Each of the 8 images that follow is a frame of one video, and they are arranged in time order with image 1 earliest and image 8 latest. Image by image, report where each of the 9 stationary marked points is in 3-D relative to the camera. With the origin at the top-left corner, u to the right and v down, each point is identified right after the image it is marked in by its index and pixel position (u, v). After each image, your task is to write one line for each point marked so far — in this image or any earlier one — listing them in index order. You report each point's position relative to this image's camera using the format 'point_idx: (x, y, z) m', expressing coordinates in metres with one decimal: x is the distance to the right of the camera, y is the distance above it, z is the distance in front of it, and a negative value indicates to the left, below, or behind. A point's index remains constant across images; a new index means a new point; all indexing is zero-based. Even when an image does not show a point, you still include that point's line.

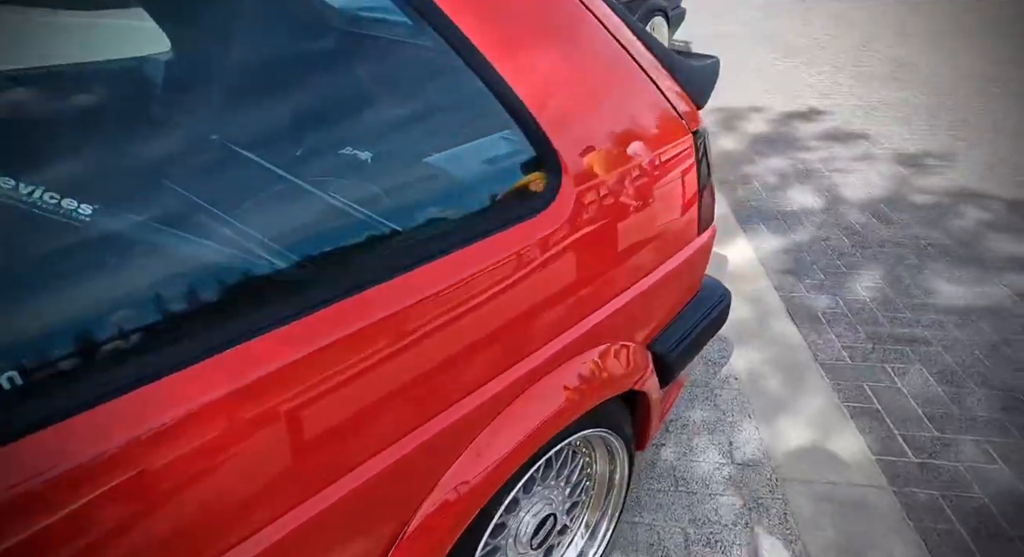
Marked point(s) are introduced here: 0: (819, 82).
0: (+2.8, +1.8, +5.5) m
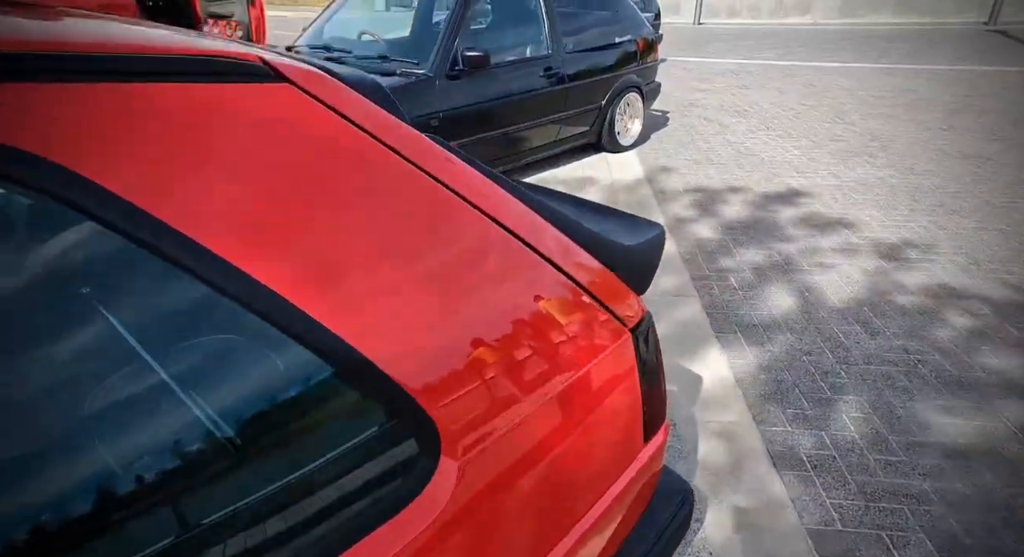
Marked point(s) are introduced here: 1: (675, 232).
0: (+2.5, +1.1, +5.4) m
1: (+1.1, +0.3, +4.1) m
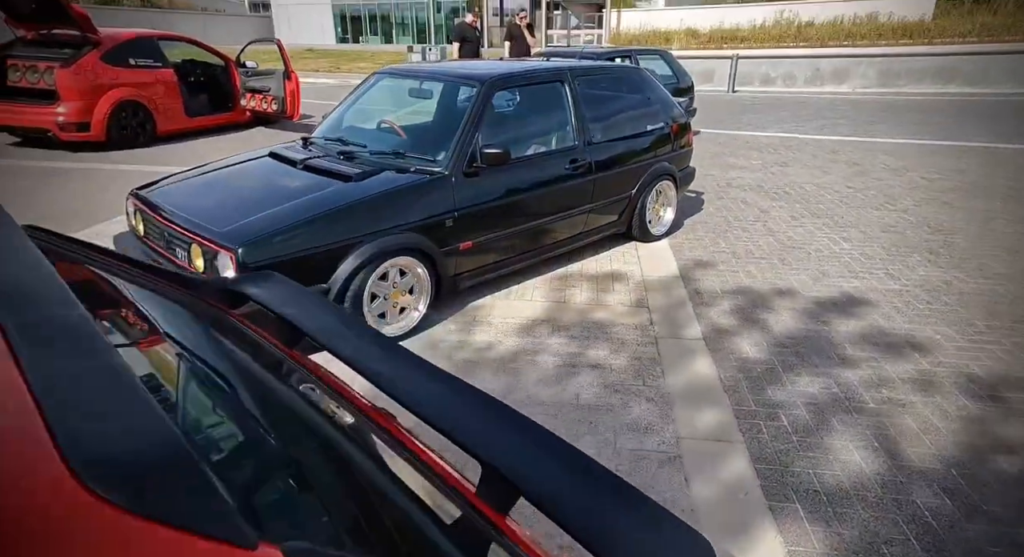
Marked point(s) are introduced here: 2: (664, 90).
0: (+2.7, +0.2, +4.9) m
1: (+1.2, -0.4, +3.7) m
2: (+1.5, +1.9, +6.2) m
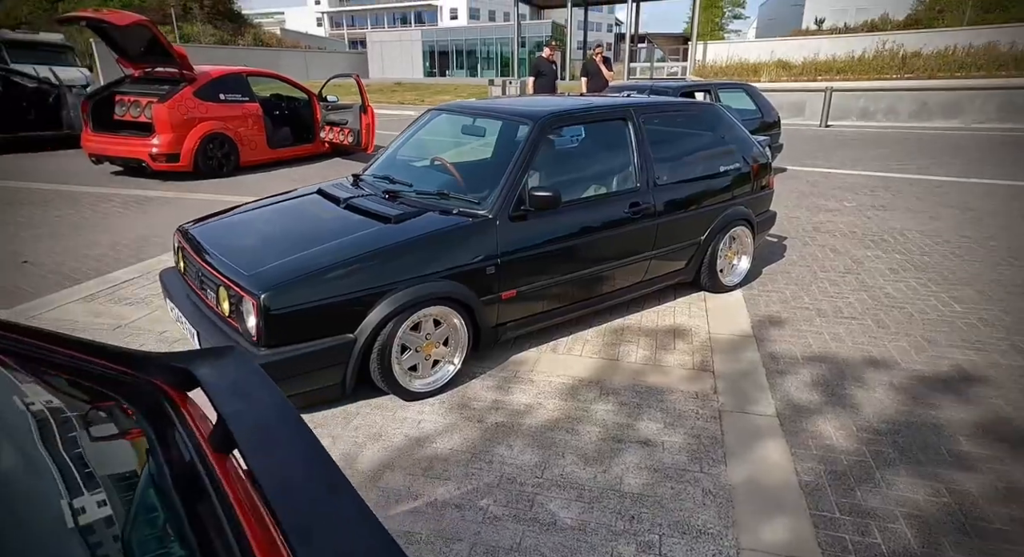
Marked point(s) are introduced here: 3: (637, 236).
0: (+3.1, -0.3, +4.2) m
1: (+1.4, -0.8, +3.1) m
2: (+2.1, +1.4, +5.7) m
3: (+1.0, +0.3, +4.7) m
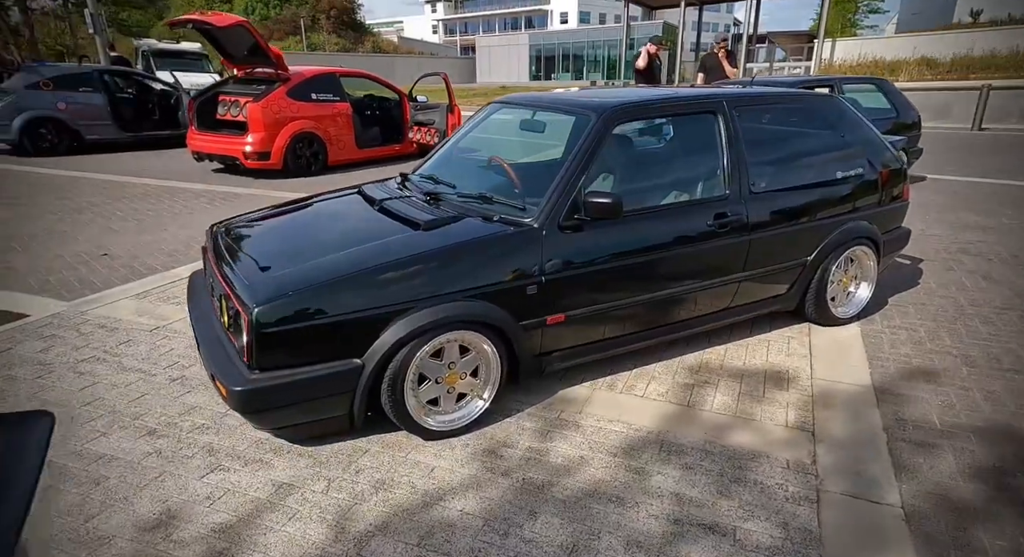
0: (+3.3, -0.5, +3.1) m
1: (+1.5, -0.9, +2.2) m
2: (+2.7, +1.2, +4.7) m
3: (+1.3, +0.2, +3.9) m
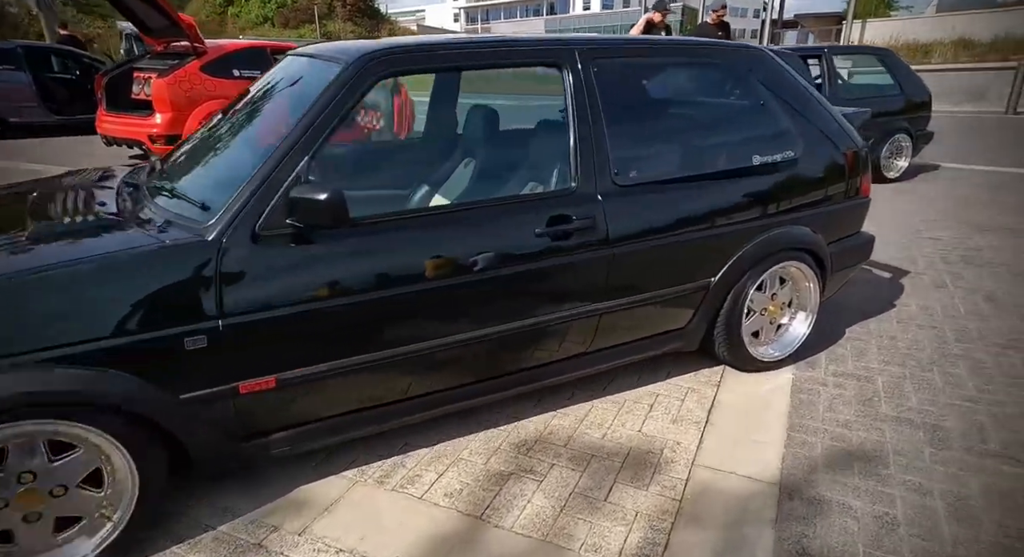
0: (+2.2, -0.7, +1.8) m
1: (+0.4, -1.1, +1.0) m
2: (+1.6, +1.0, +3.4) m
3: (+0.3, 0.0, +2.6) m
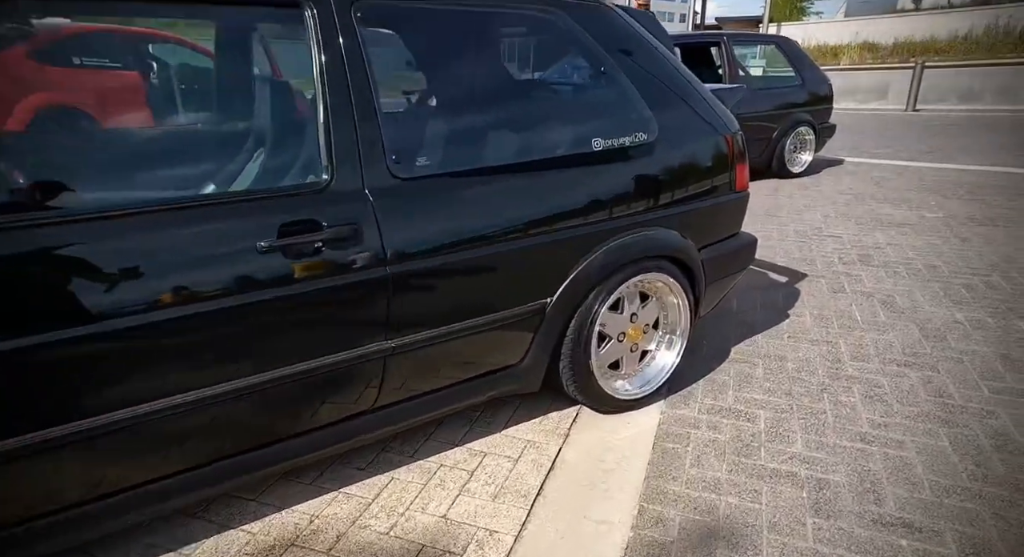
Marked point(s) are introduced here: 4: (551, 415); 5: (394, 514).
0: (+1.5, -0.8, +1.2) m
1: (-0.3, -1.2, +0.3) m
2: (+0.7, +0.9, +2.8) m
3: (-0.5, -0.1, +1.9) m
4: (+0.2, -0.6, +2.6) m
5: (-0.4, -0.8, +2.0) m
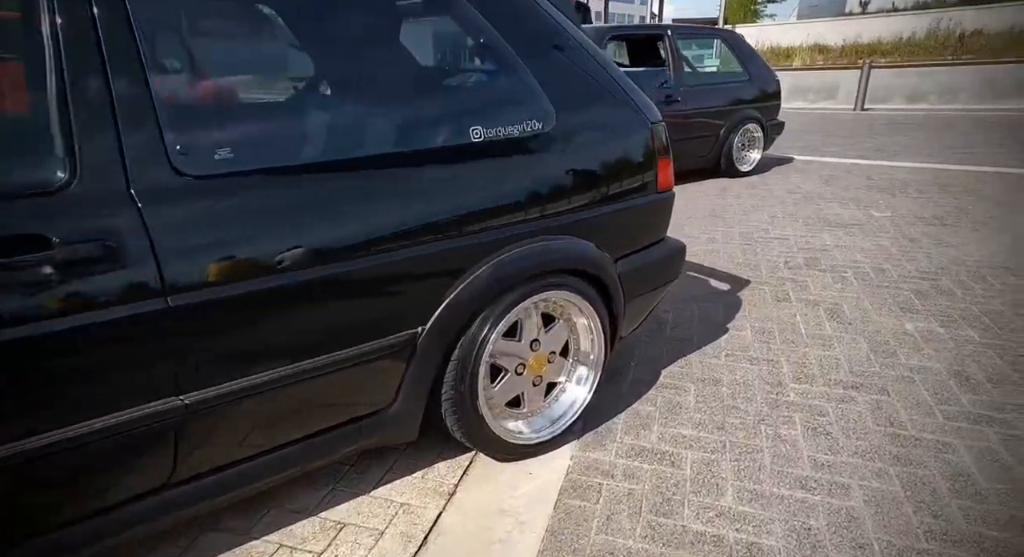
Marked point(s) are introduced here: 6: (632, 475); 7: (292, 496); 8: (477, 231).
0: (+1.2, -0.8, +0.8) m
1: (-0.5, -1.3, -0.2) m
2: (+0.3, +0.9, +2.3) m
3: (-0.9, -0.2, +1.4) m
4: (-0.3, -0.7, +2.2) m
5: (-0.8, -0.9, +1.6) m
6: (+0.4, -0.7, +2.2) m
7: (-0.7, -0.7, +2.0) m
8: (-0.1, +0.2, +1.9) m
